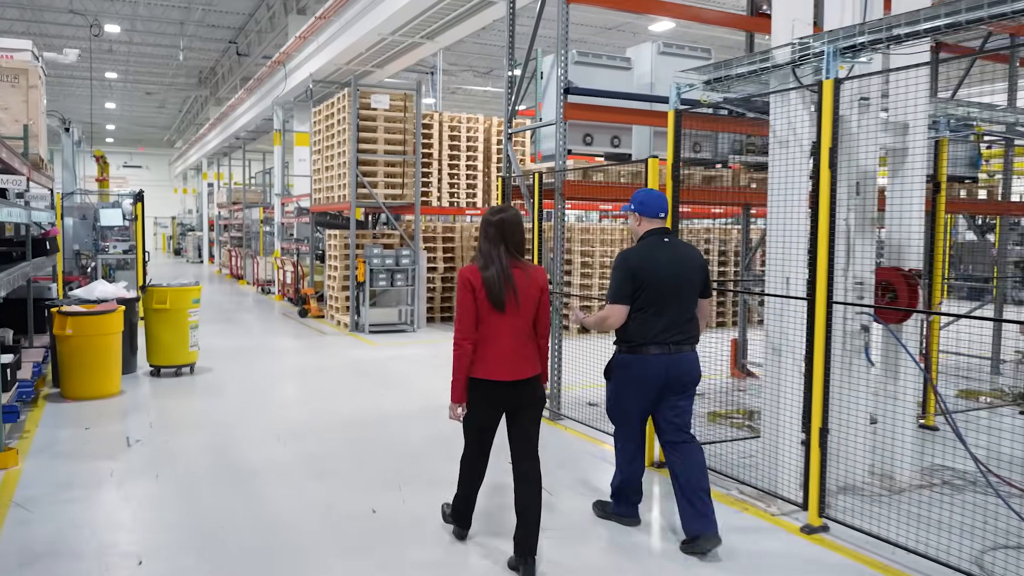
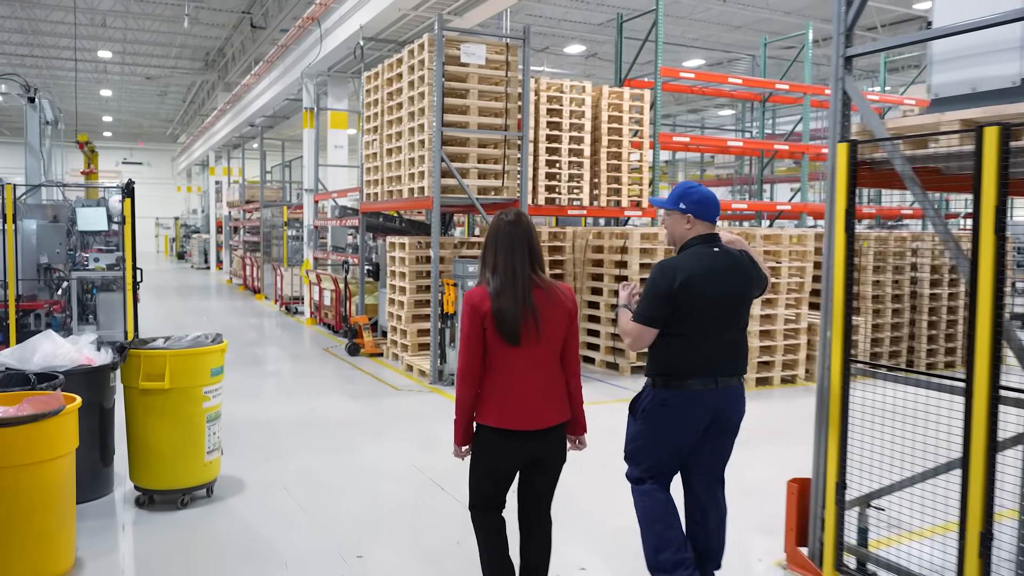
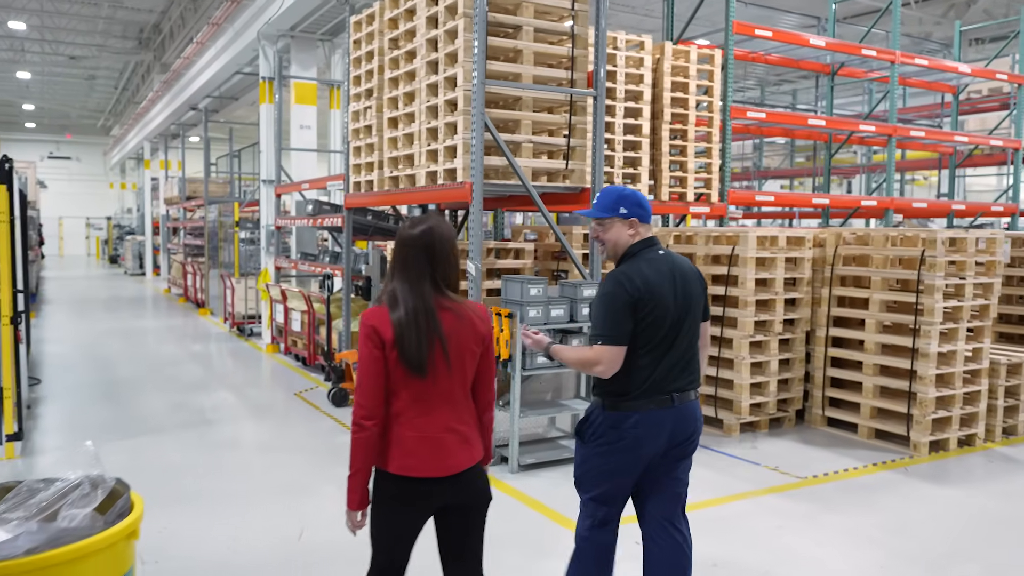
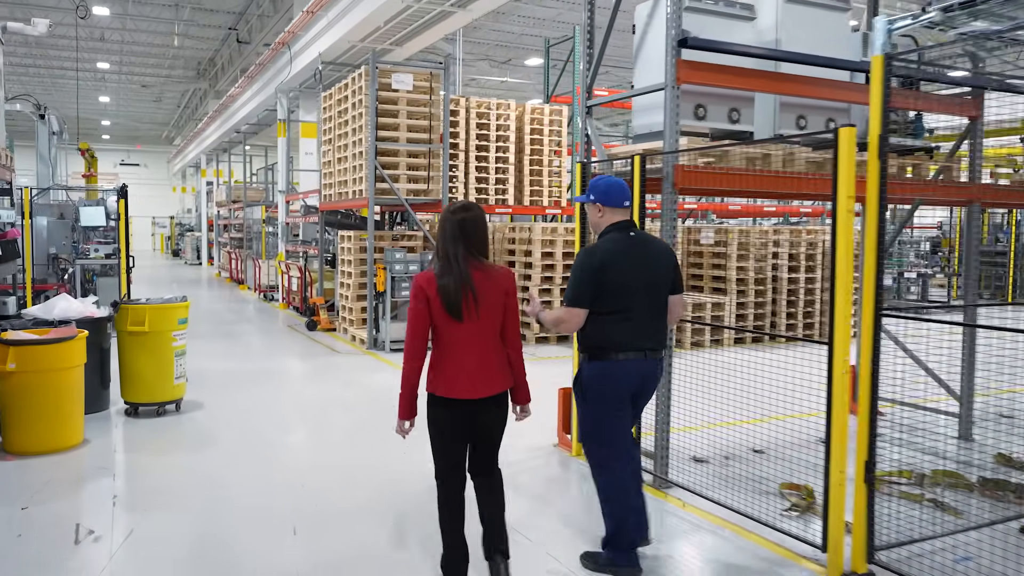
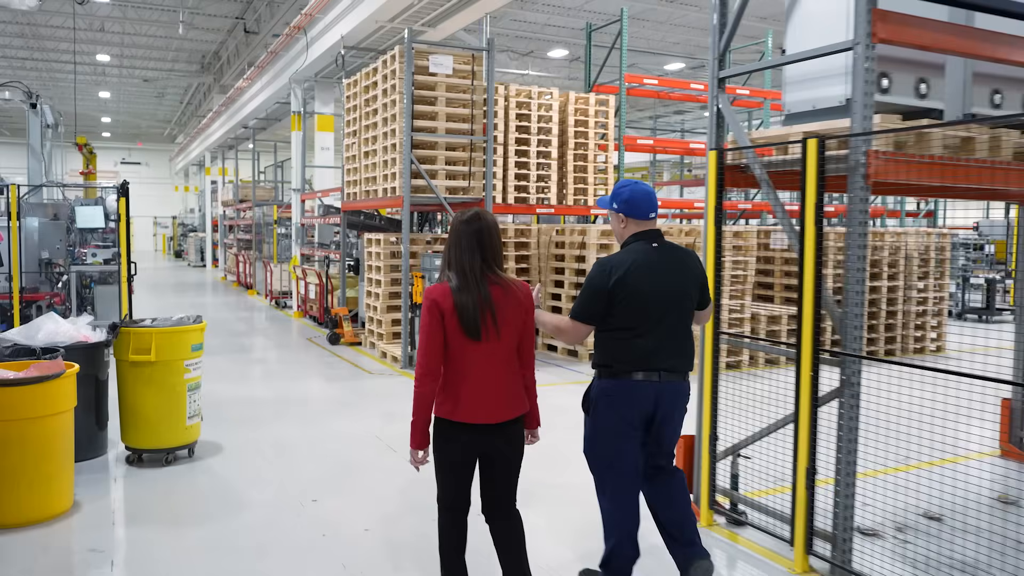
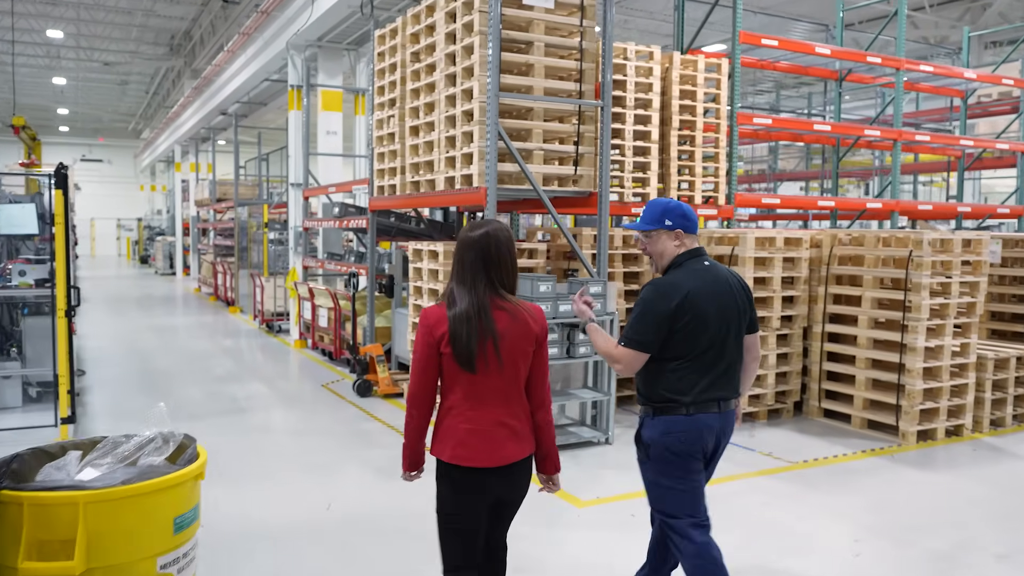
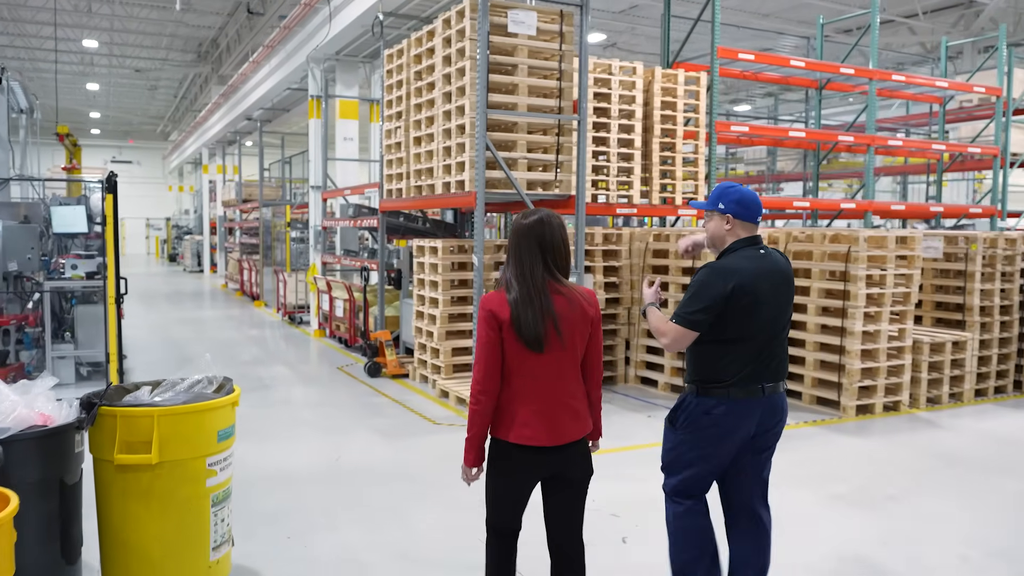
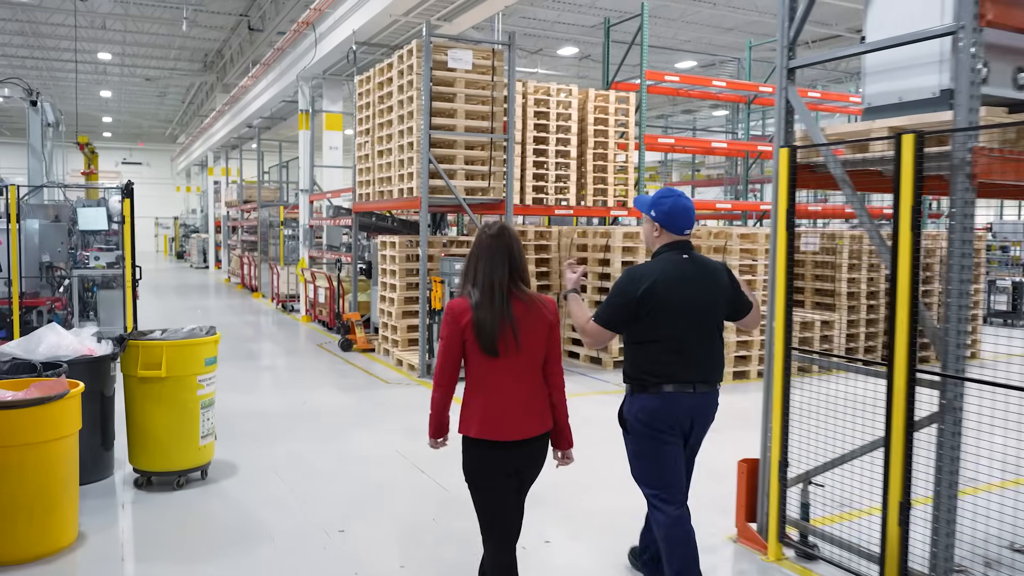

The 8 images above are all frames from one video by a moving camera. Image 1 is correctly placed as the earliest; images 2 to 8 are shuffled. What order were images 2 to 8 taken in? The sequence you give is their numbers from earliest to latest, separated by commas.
4, 5, 8, 2, 7, 6, 3
